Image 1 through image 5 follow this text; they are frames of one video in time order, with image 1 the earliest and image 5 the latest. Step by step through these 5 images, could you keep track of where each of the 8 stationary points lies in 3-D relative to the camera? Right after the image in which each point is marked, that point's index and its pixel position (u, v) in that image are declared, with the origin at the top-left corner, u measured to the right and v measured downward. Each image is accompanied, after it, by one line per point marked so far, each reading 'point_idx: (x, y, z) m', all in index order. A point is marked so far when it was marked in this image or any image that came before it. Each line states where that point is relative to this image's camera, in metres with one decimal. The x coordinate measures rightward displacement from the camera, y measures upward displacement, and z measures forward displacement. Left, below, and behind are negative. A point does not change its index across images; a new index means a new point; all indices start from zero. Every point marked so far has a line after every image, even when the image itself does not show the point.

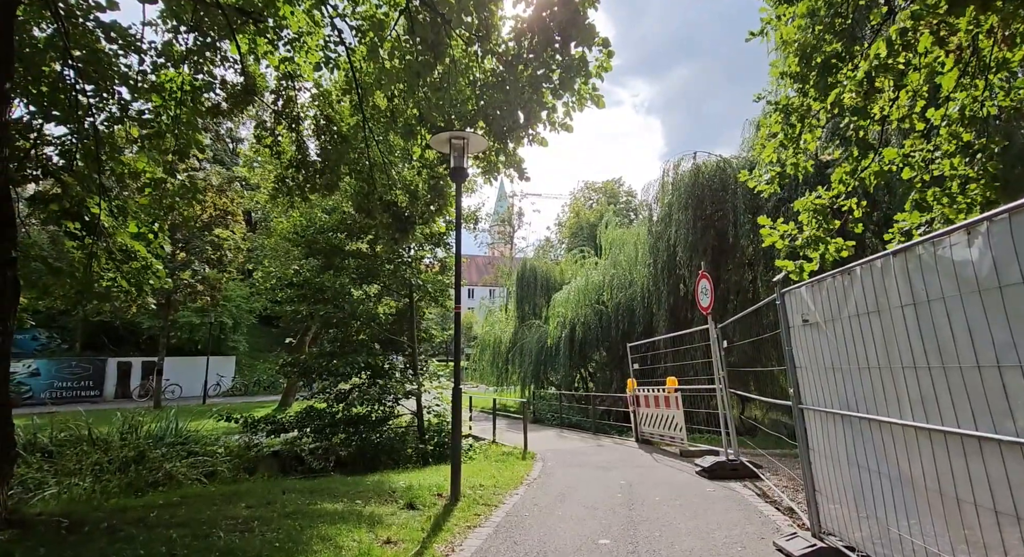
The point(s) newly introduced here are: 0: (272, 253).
0: (-8.0, +0.9, +16.8) m
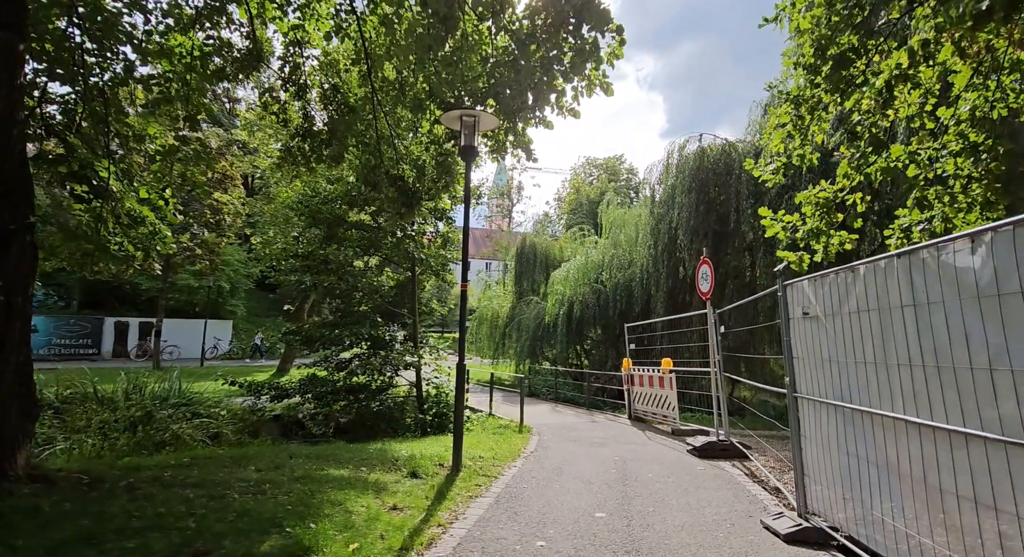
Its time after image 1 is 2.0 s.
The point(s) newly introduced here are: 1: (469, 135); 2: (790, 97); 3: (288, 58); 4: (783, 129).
0: (-8.0, +2.0, +16.8) m
1: (-0.6, +1.9, +6.5) m
2: (+3.2, +2.1, +5.8) m
3: (-3.5, +3.5, +7.9) m
4: (+3.2, +1.8, +6.0) m
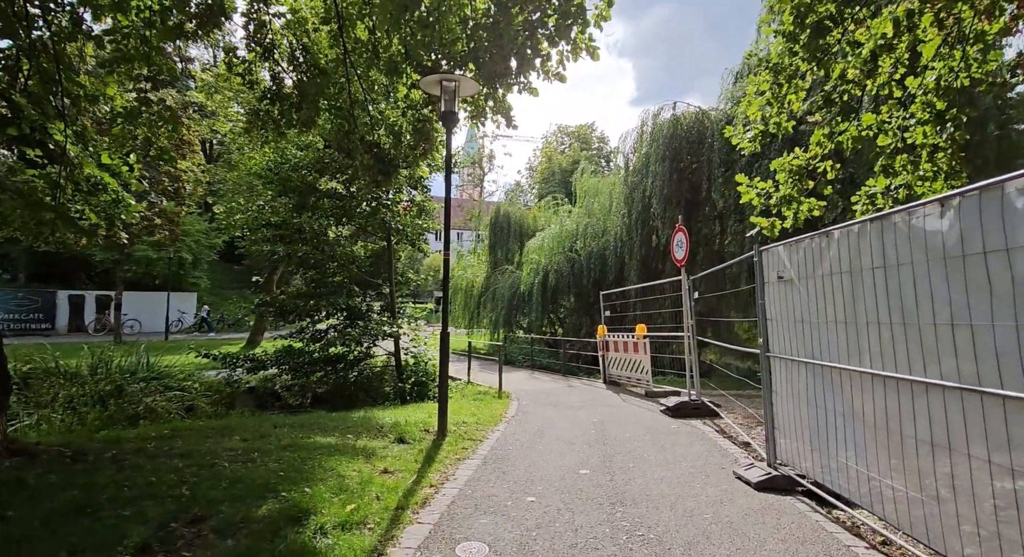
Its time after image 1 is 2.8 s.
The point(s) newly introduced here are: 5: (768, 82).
0: (-8.9, +2.9, +16.2) m
1: (-0.8, +2.3, +6.4) m
2: (+3.0, +2.5, +5.9) m
3: (-3.8, +3.9, +7.5) m
4: (+3.0, +2.2, +6.1) m
5: (+3.0, +2.3, +5.9) m
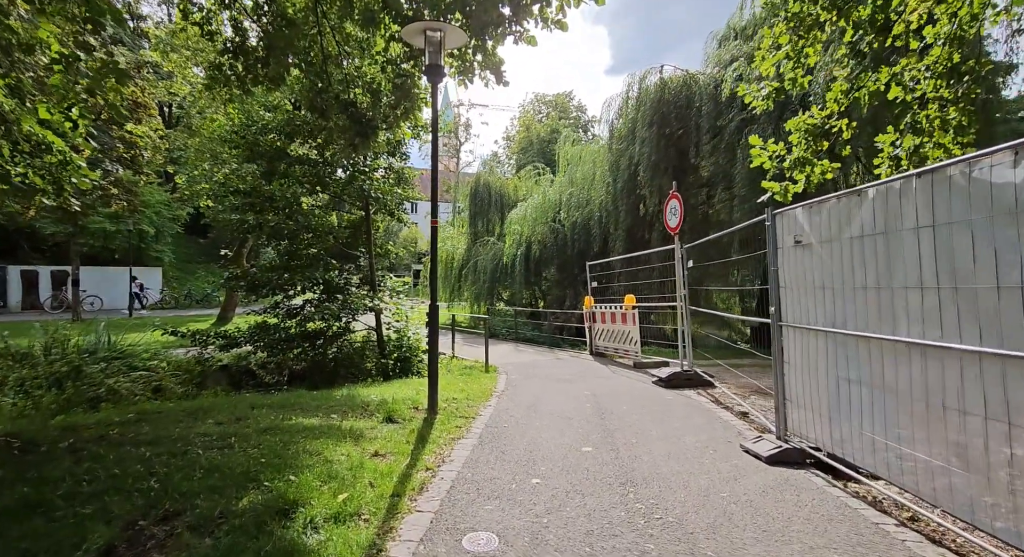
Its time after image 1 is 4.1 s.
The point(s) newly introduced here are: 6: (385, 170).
0: (-9.4, +3.8, +15.2) m
1: (-0.9, +2.6, +5.9) m
2: (+2.9, +2.9, +5.6) m
3: (-4.0, +4.3, +6.7) m
4: (+2.9, +2.6, +5.8) m
5: (+2.9, +2.7, +5.5) m
6: (-2.6, +2.3, +10.5) m
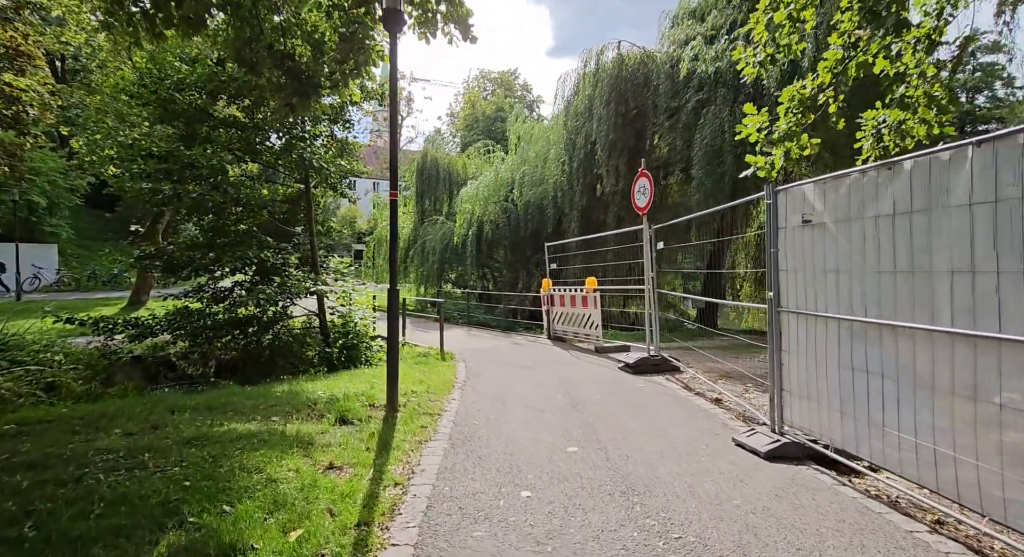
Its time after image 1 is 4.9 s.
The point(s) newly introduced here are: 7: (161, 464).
0: (-10.8, +4.3, +13.2) m
1: (-1.2, +2.8, +5.1) m
2: (+2.6, +3.1, +5.2) m
3: (-4.4, +4.5, +5.5) m
4: (+2.6, +2.8, +5.4) m
5: (+2.6, +2.8, +5.2) m
6: (-3.5, +2.6, +9.4) m
7: (-2.4, -1.2, +3.4) m
